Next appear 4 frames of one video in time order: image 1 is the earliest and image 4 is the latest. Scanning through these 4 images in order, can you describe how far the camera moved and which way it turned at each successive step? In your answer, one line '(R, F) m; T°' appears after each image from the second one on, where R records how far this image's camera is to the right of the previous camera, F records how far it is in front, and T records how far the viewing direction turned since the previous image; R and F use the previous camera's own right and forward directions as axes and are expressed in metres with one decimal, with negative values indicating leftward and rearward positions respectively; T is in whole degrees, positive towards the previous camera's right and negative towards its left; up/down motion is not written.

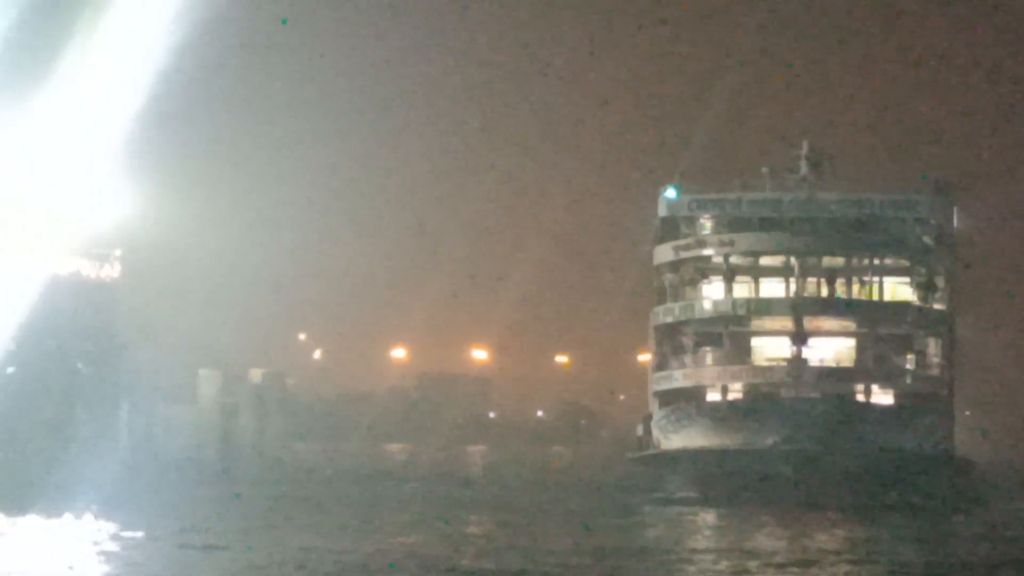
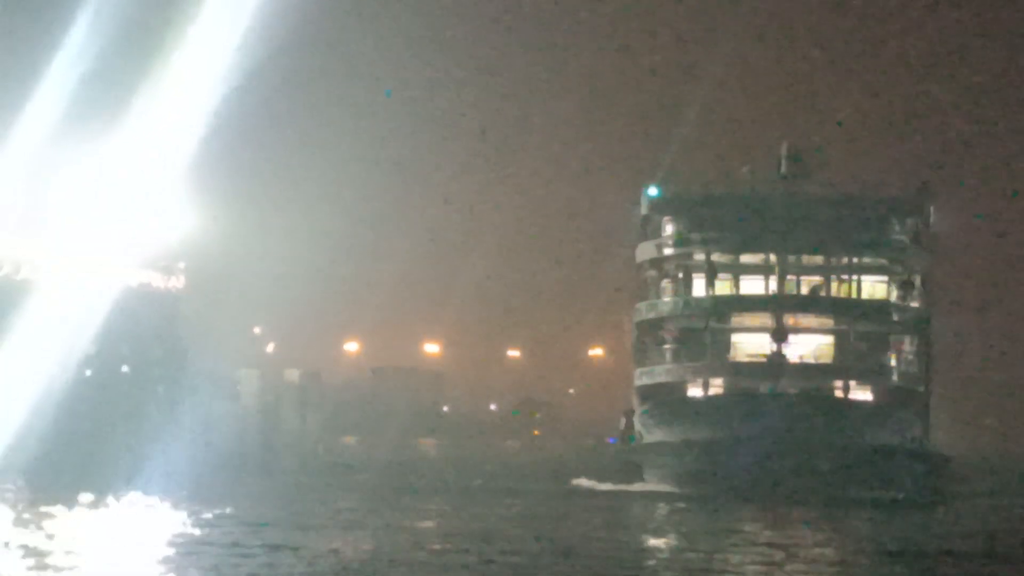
(-1.0, -0.3) m; +2°
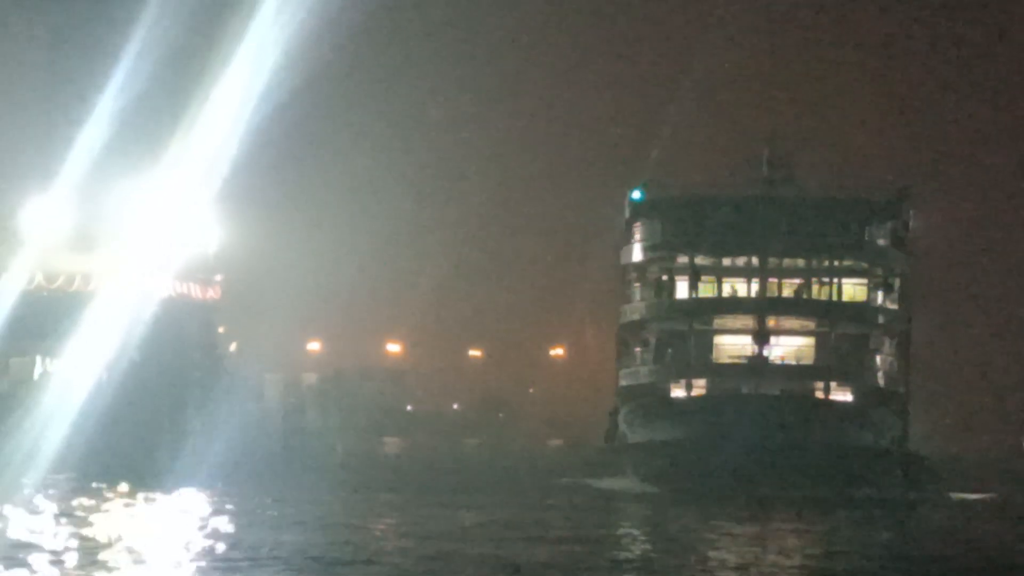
(+0.5, -0.6) m; 0°
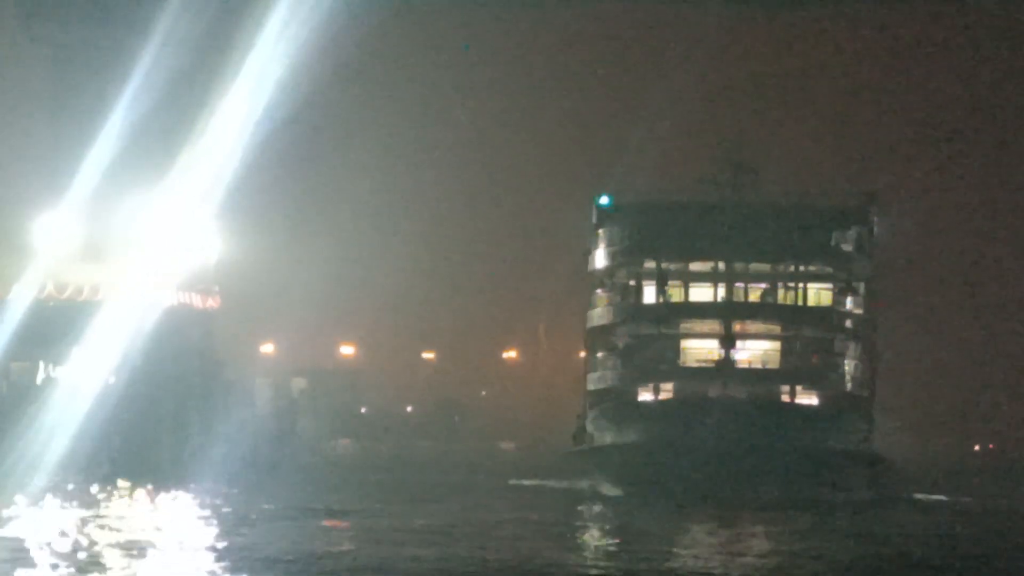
(+0.4, -0.3) m; +1°
